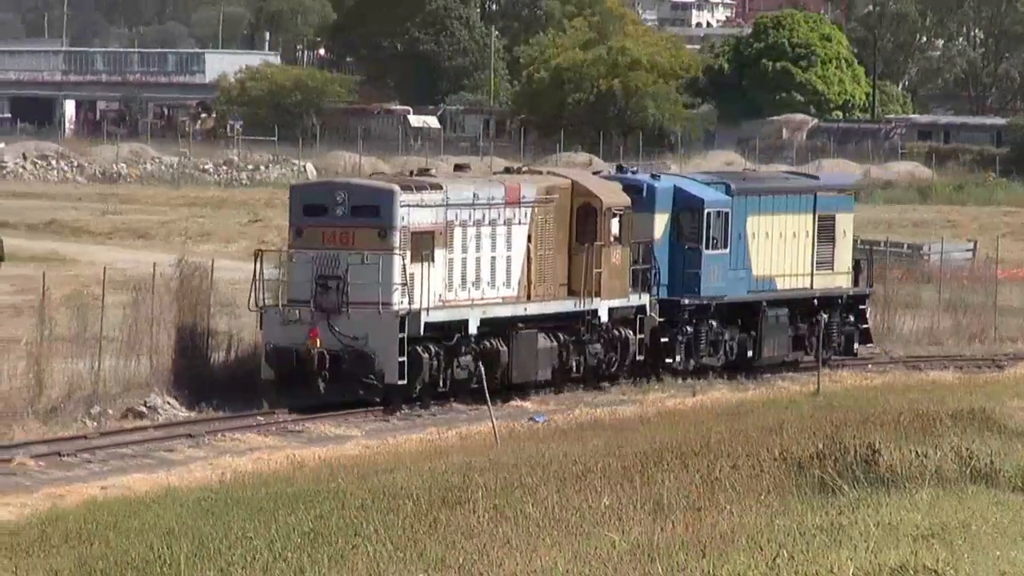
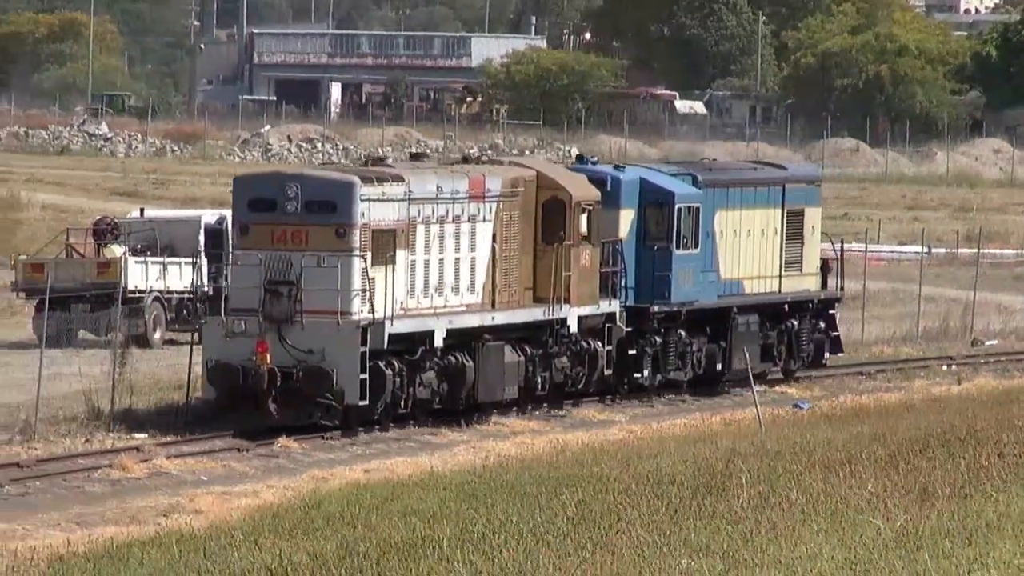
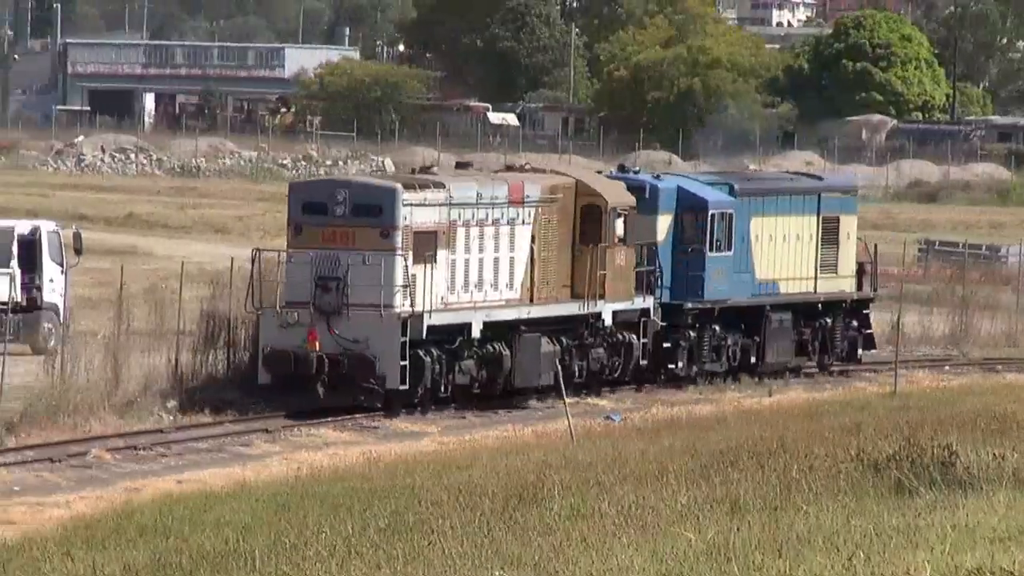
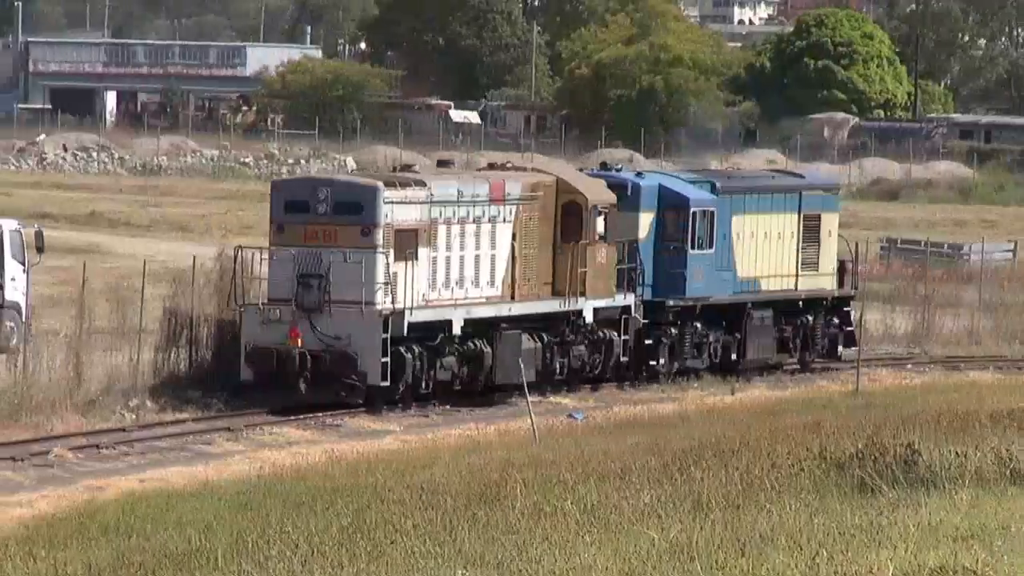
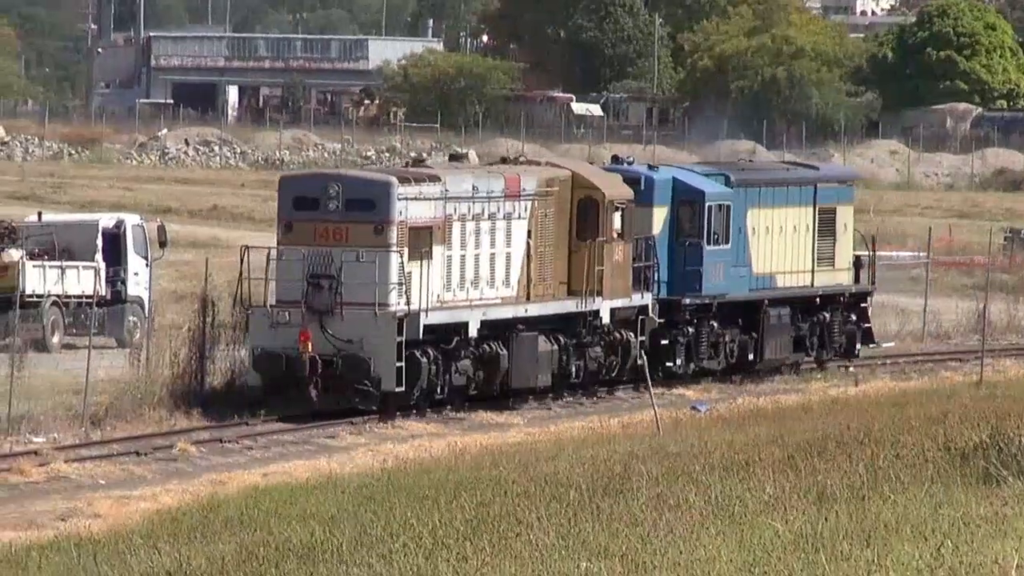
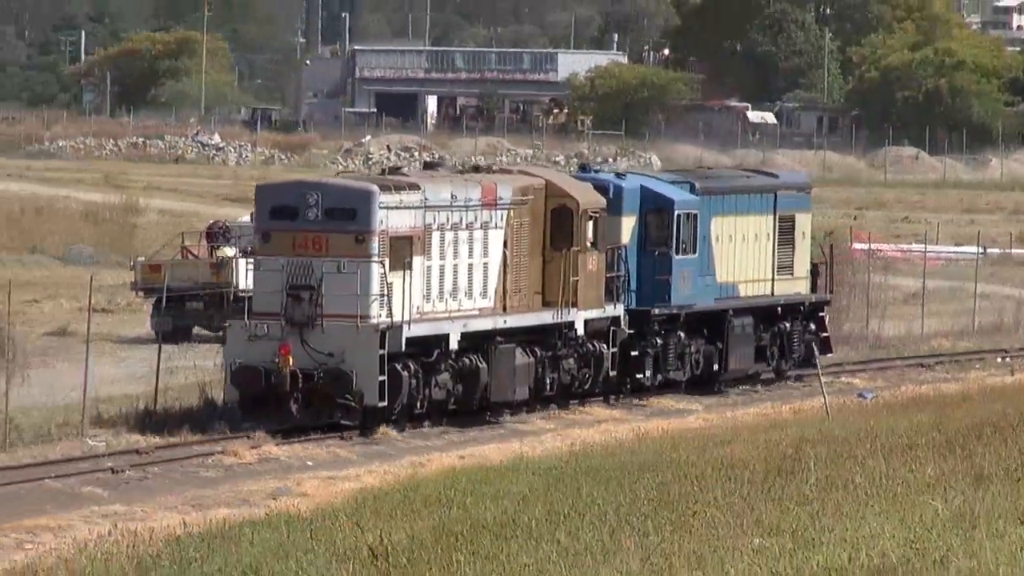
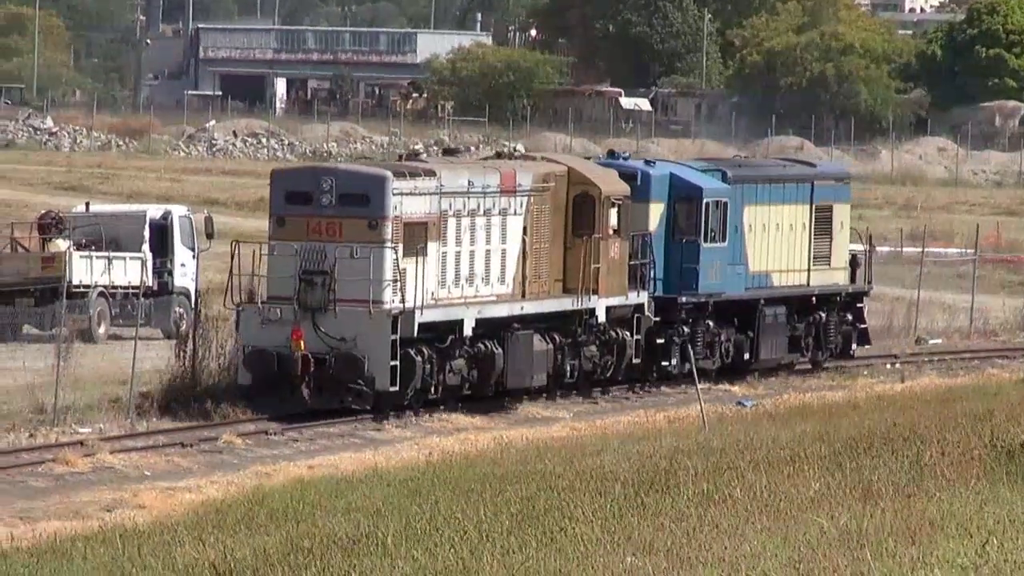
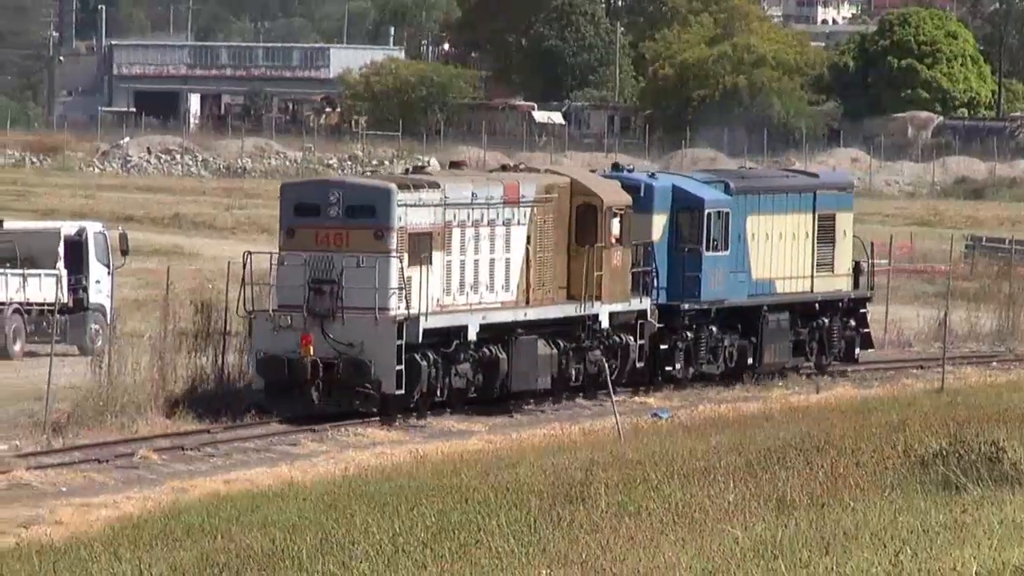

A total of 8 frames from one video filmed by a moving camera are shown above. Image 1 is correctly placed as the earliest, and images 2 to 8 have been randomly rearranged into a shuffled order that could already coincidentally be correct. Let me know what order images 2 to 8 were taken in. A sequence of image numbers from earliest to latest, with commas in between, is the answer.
4, 3, 8, 5, 7, 2, 6
